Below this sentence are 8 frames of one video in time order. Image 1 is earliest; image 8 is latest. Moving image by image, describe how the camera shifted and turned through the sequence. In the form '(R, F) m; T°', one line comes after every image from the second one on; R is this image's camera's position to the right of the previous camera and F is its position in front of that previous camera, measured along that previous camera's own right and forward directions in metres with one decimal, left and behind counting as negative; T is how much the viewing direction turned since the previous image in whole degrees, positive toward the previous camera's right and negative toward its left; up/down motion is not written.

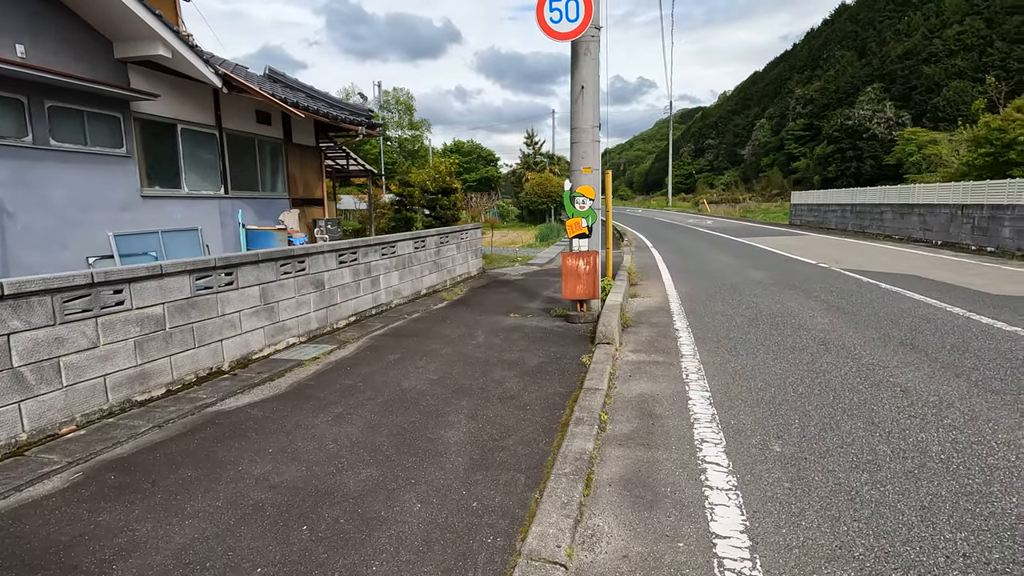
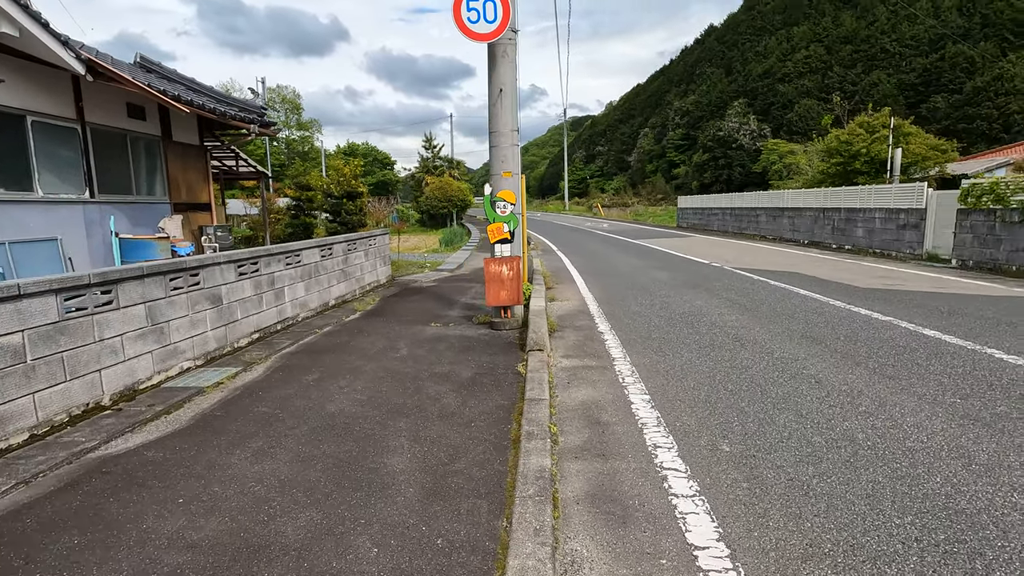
(-0.2, +0.2) m; +11°
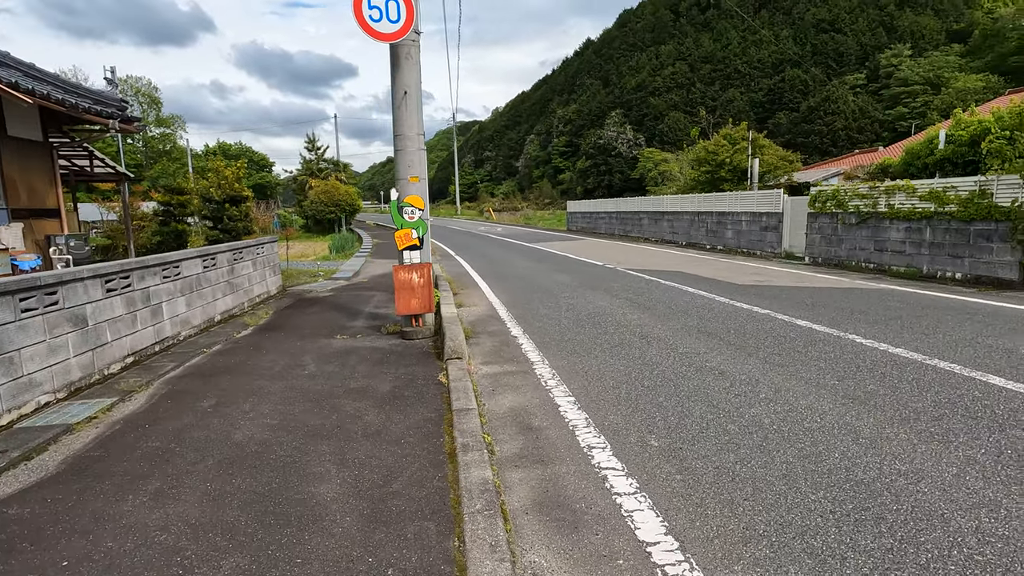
(-0.2, +0.1) m; +11°
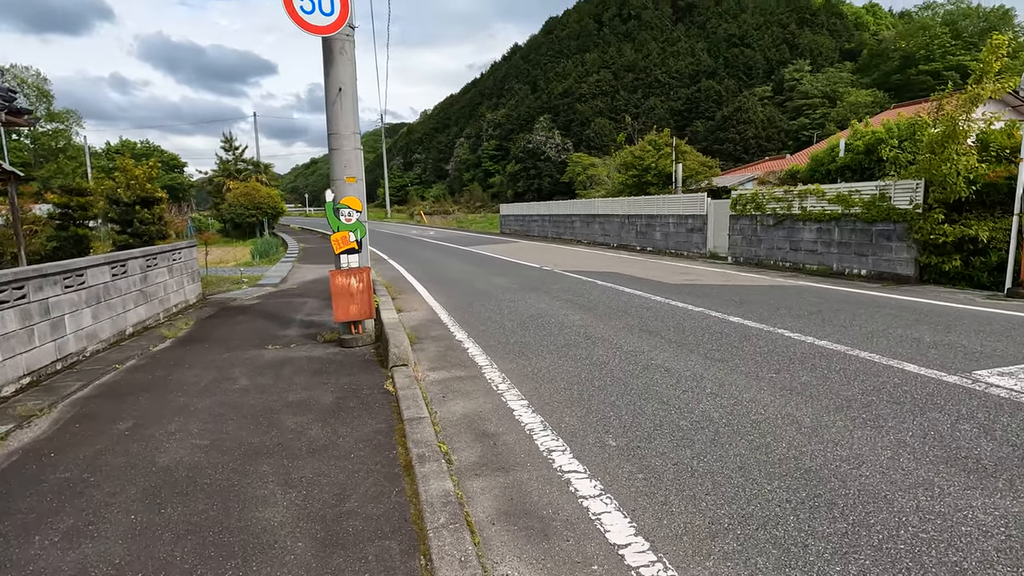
(-0.1, +0.1) m; +7°
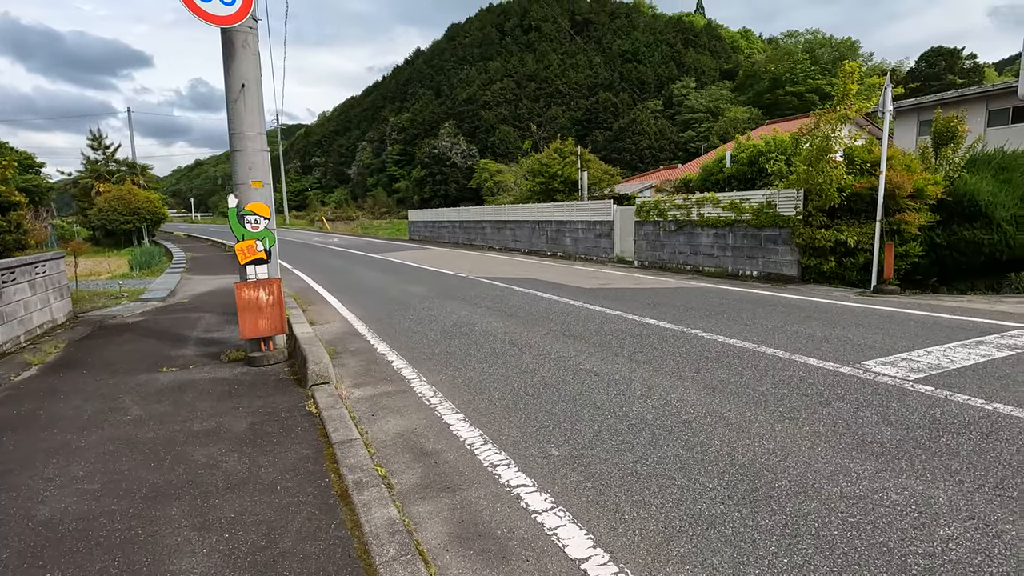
(-0.2, +0.1) m; +10°
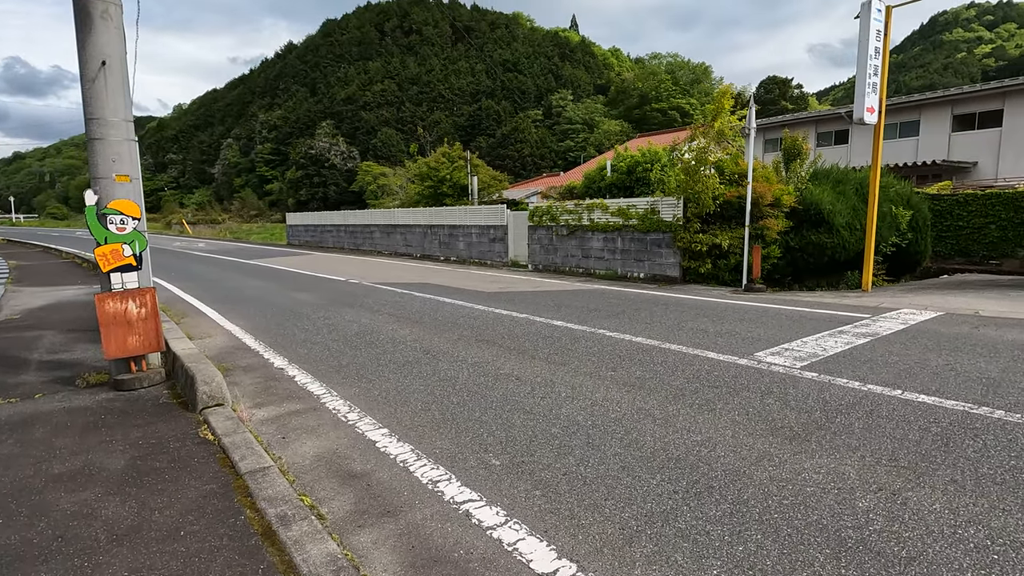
(-0.3, +0.2) m; +12°
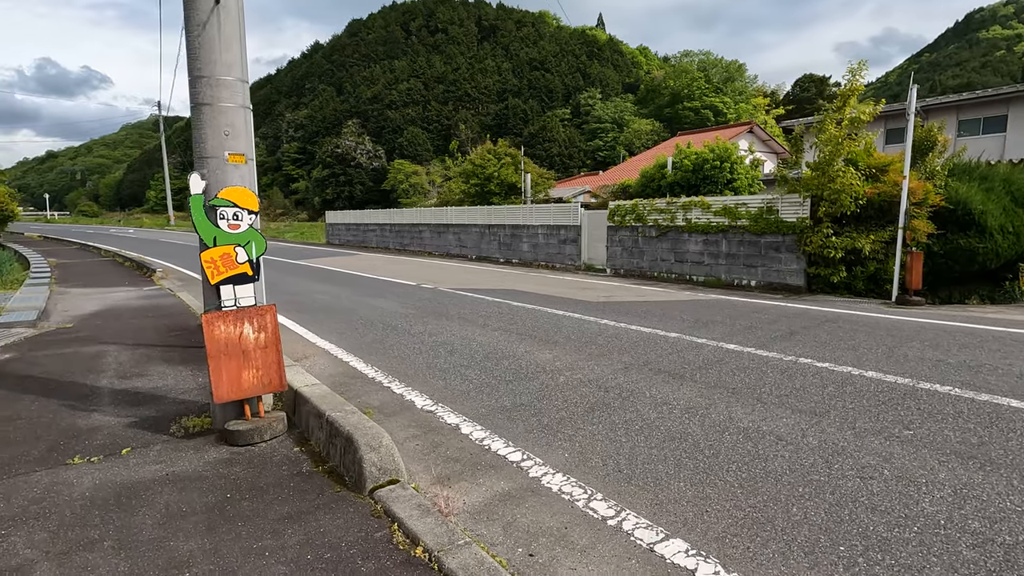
(-1.4, +1.2) m; -2°
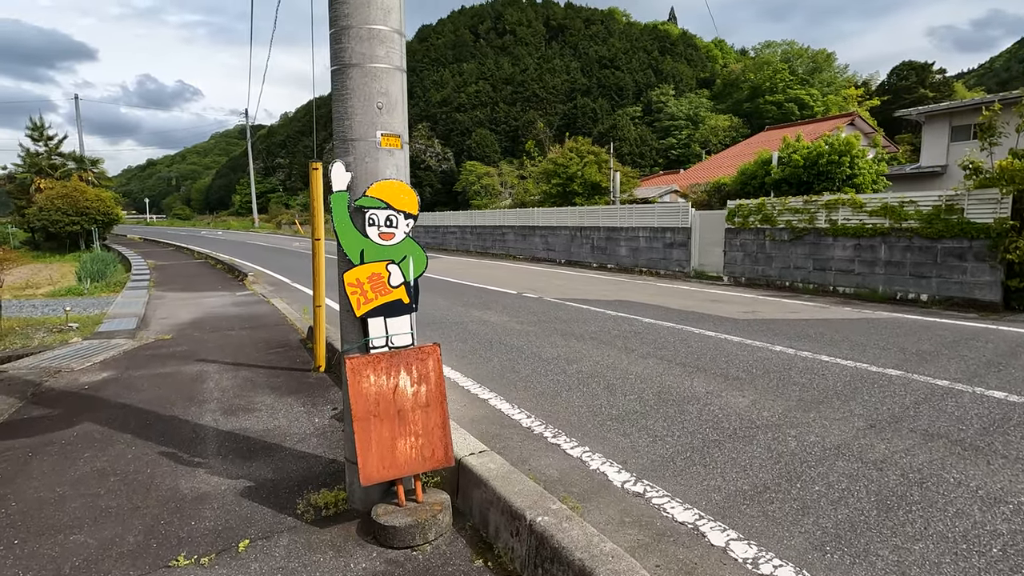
(-0.9, +1.0) m; -7°
